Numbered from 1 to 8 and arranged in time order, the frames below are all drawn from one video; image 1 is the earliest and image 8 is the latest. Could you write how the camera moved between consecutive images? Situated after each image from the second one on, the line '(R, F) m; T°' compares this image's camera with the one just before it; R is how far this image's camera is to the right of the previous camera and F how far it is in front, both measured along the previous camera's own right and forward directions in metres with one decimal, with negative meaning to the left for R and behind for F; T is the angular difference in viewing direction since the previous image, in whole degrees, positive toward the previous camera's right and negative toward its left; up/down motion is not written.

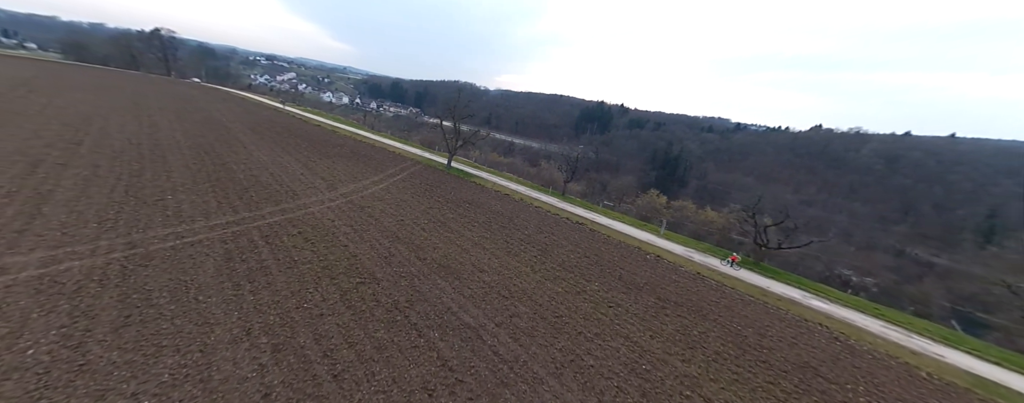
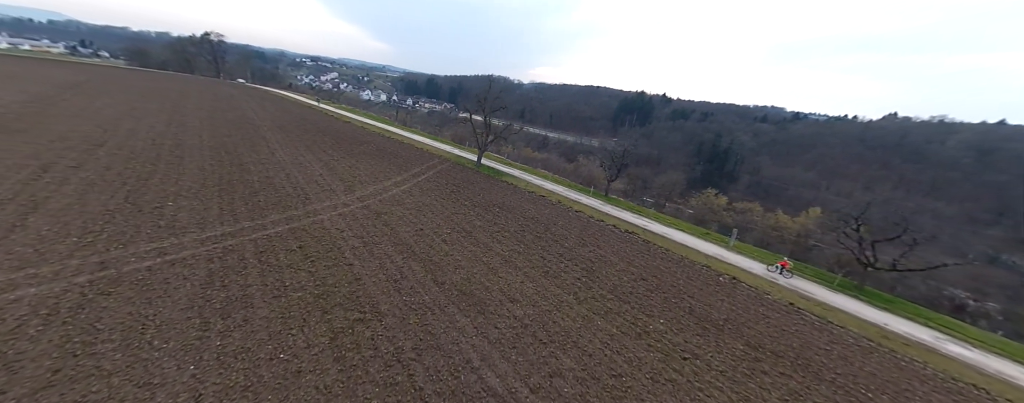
(-0.3, +3.3) m; -6°
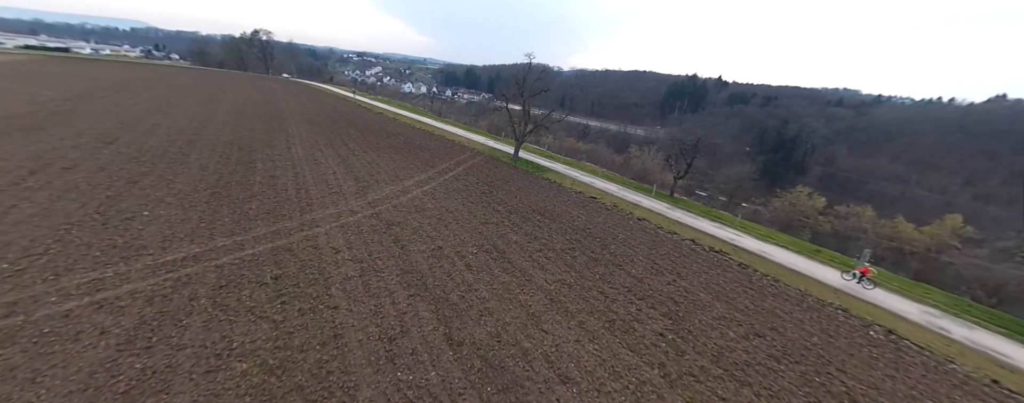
(-0.4, +4.3) m; -7°
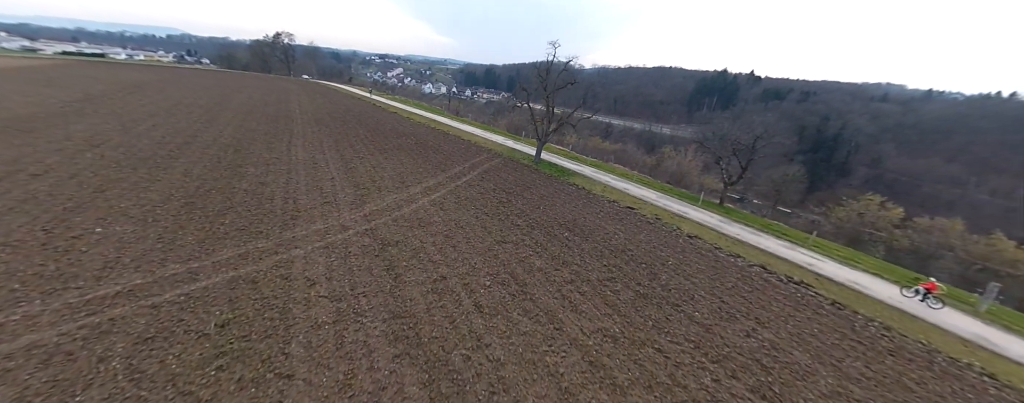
(-0.2, +2.7) m; -4°
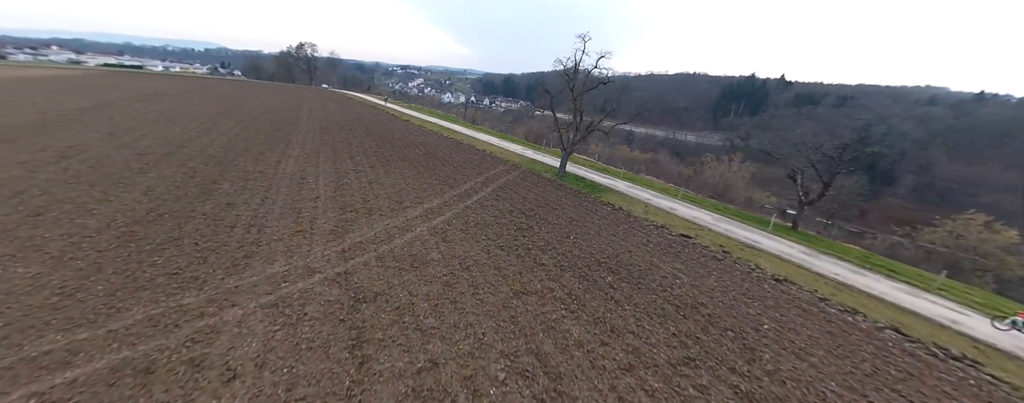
(-0.2, +3.1) m; -4°
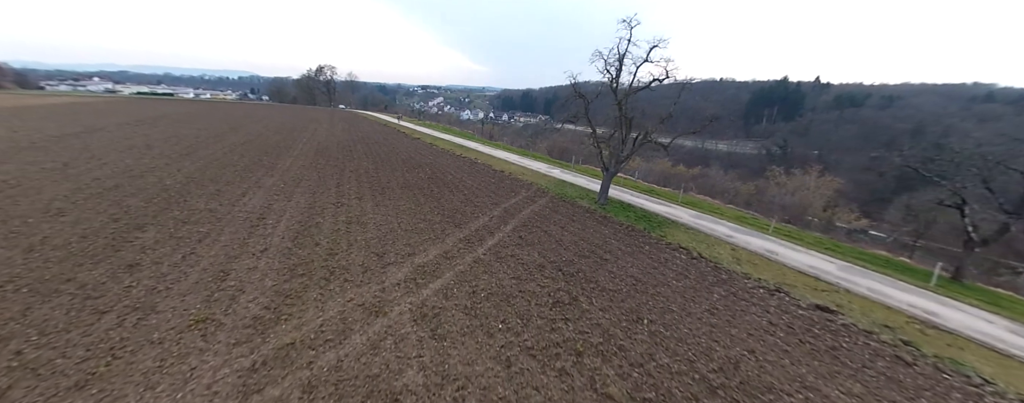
(-0.3, +4.0) m; -4°
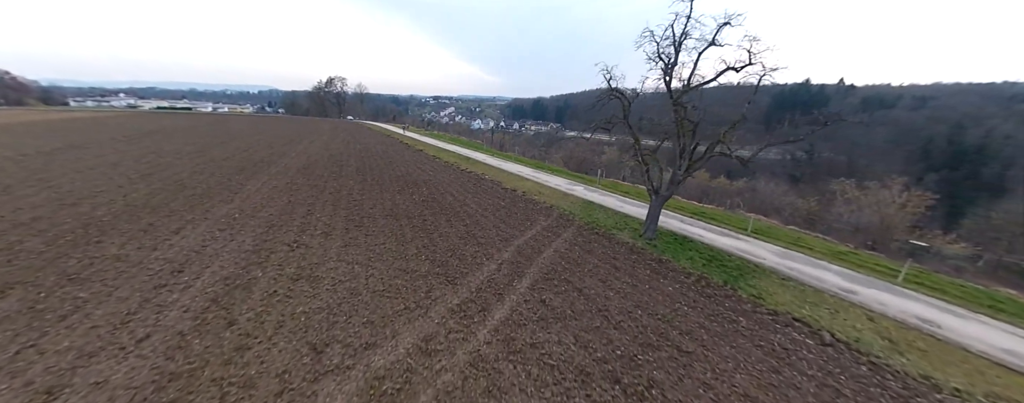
(-0.1, +3.3) m; -2°
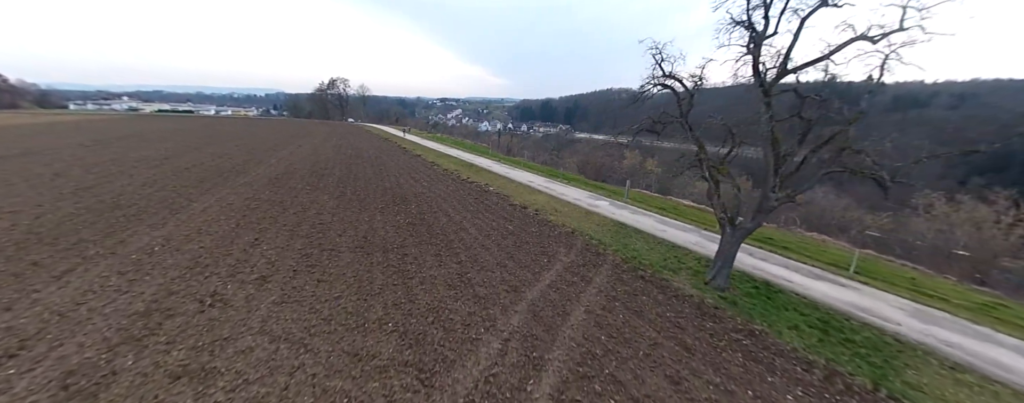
(-0.1, +2.8) m; -1°
